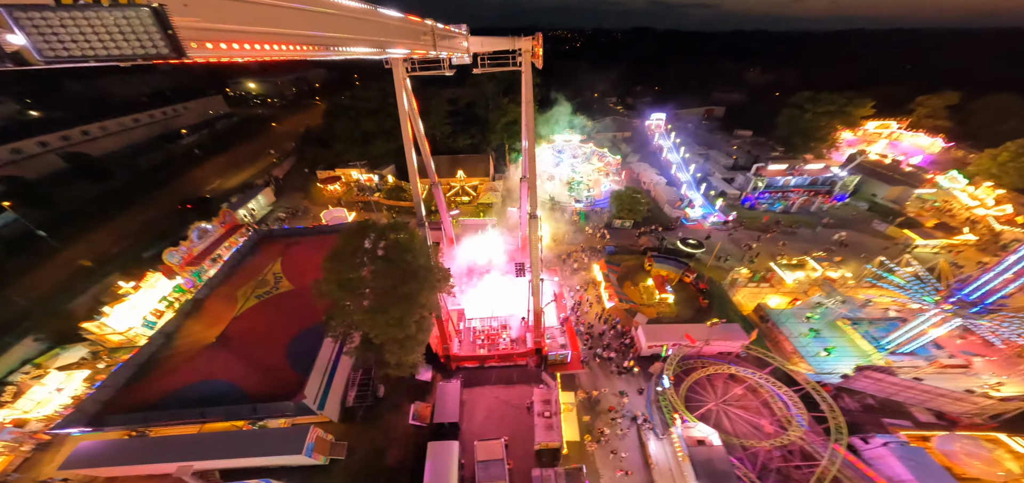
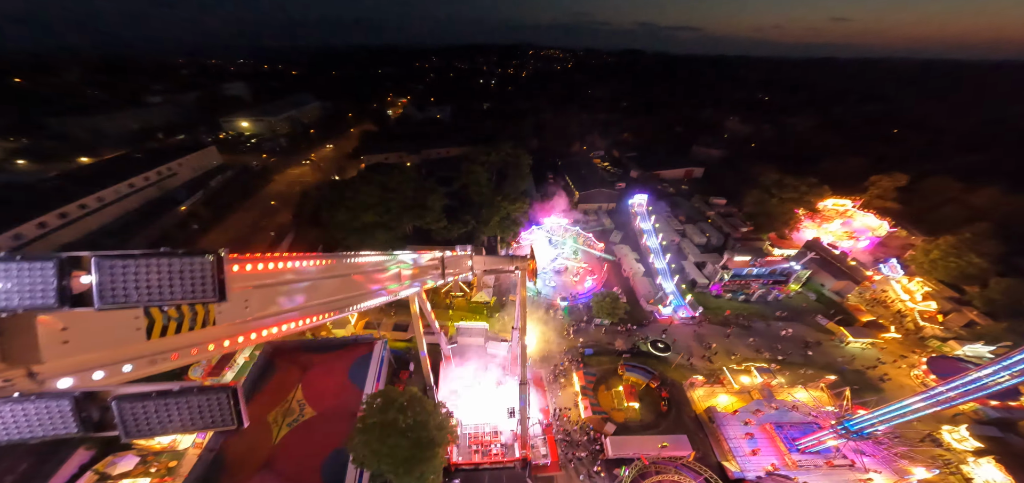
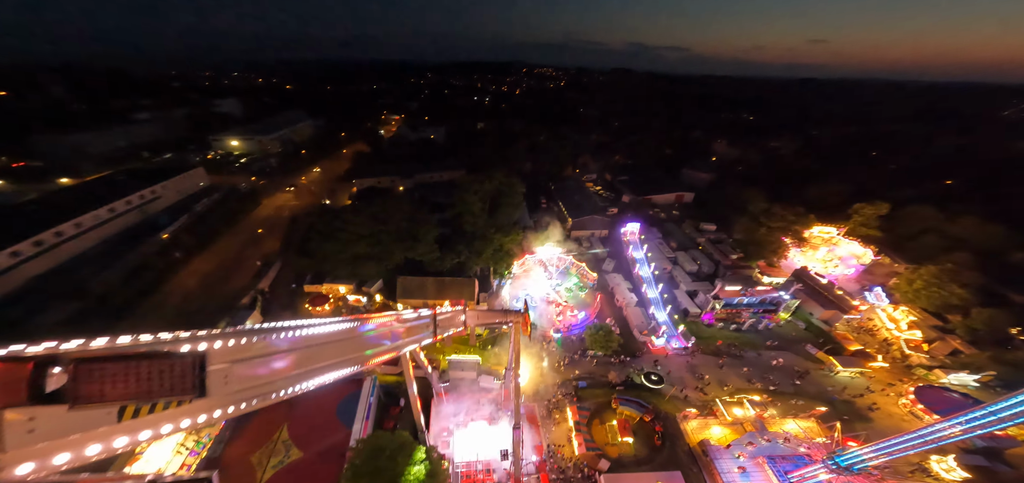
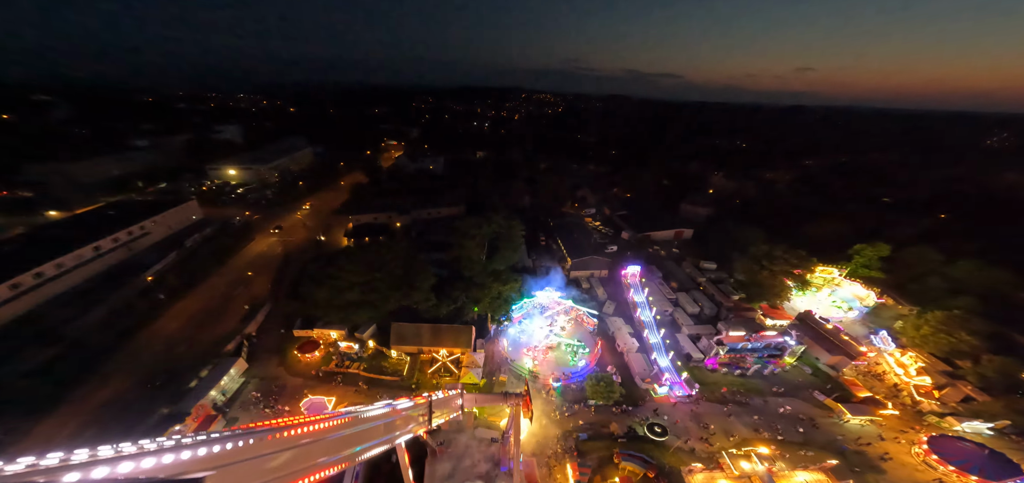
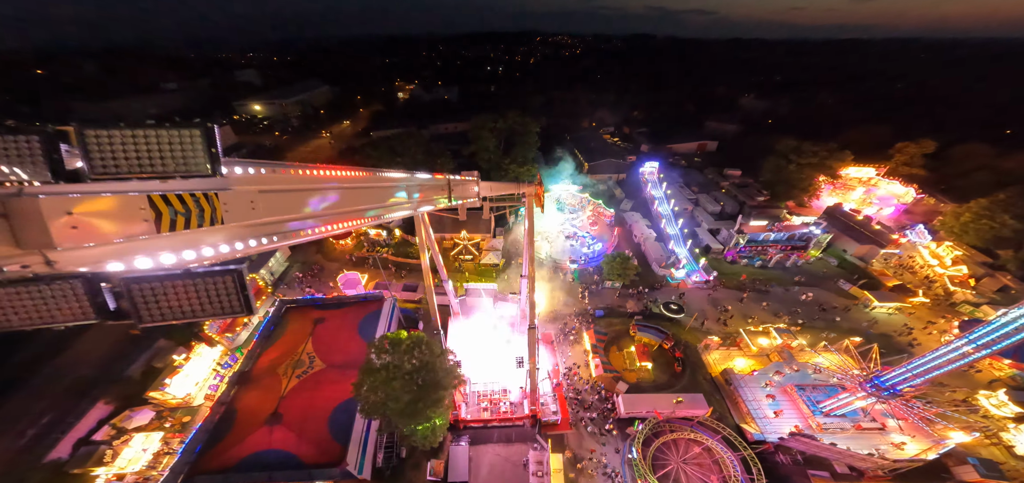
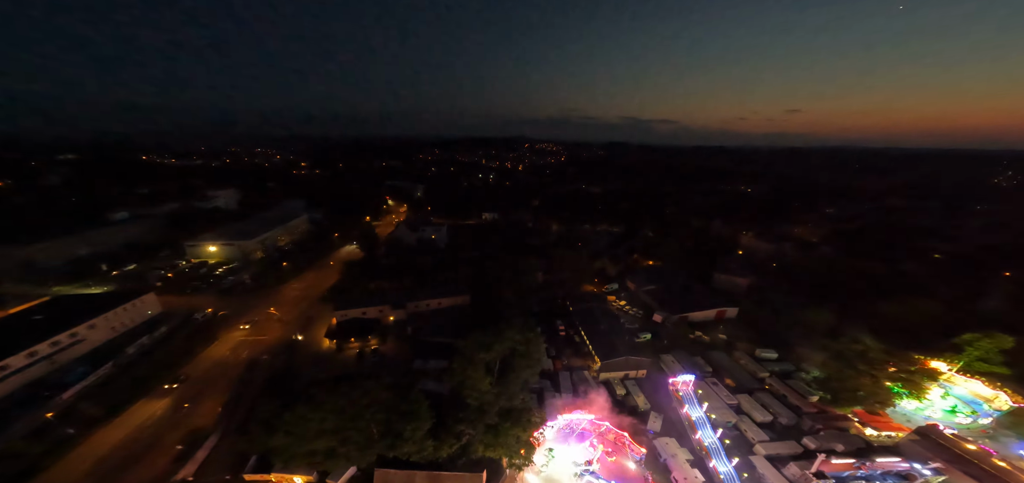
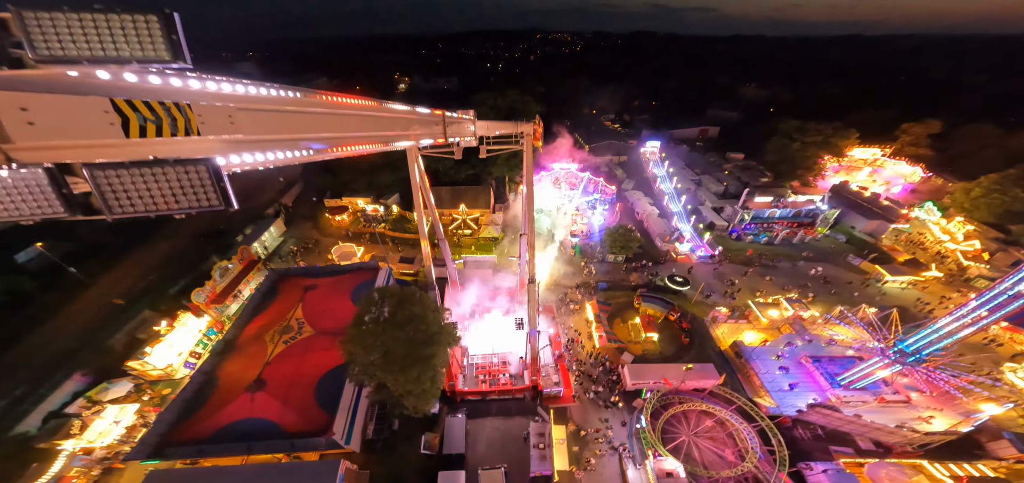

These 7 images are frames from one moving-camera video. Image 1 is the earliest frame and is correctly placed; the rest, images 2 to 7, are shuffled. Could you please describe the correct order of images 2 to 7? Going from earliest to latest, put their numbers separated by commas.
7, 5, 2, 3, 4, 6
